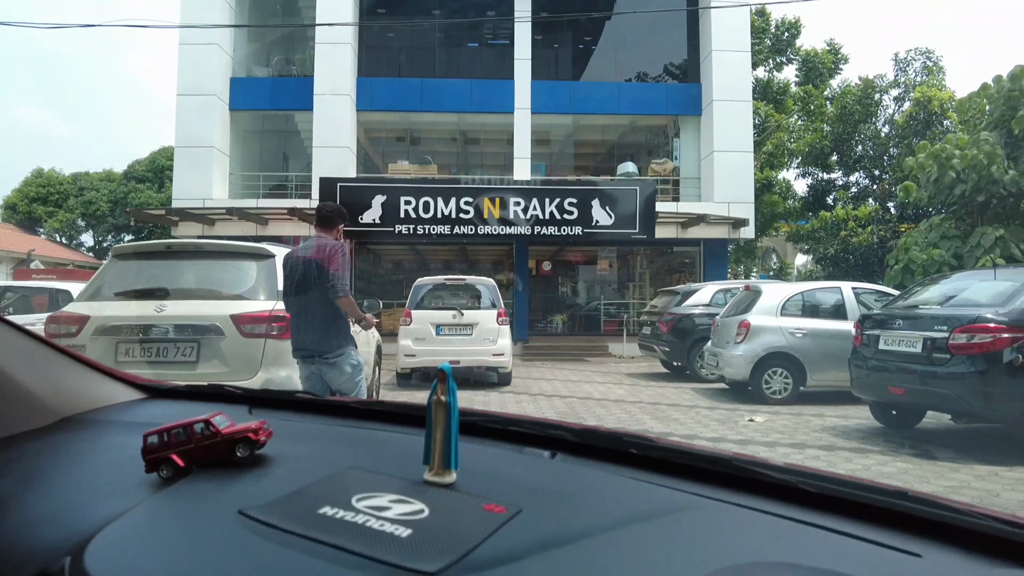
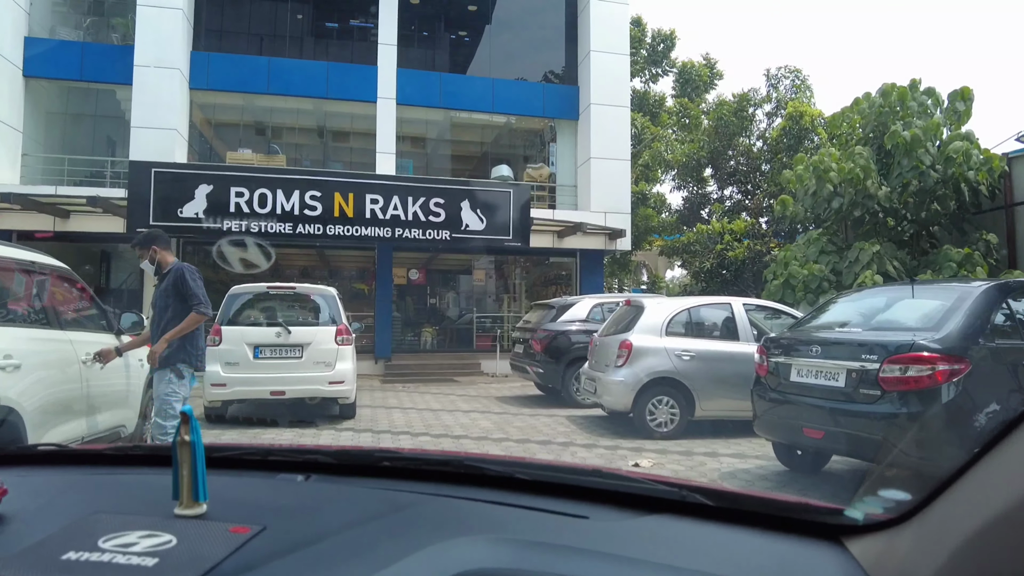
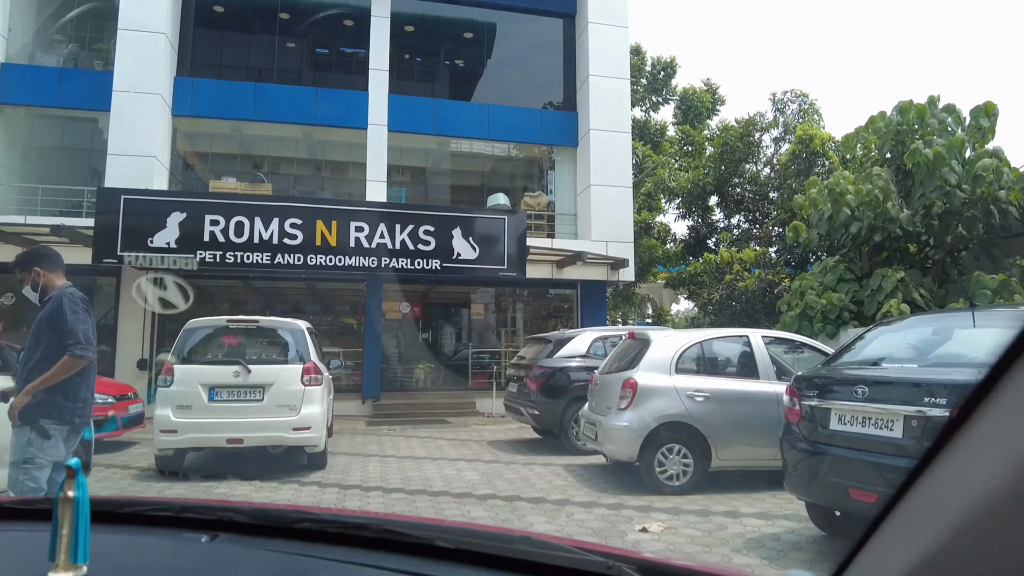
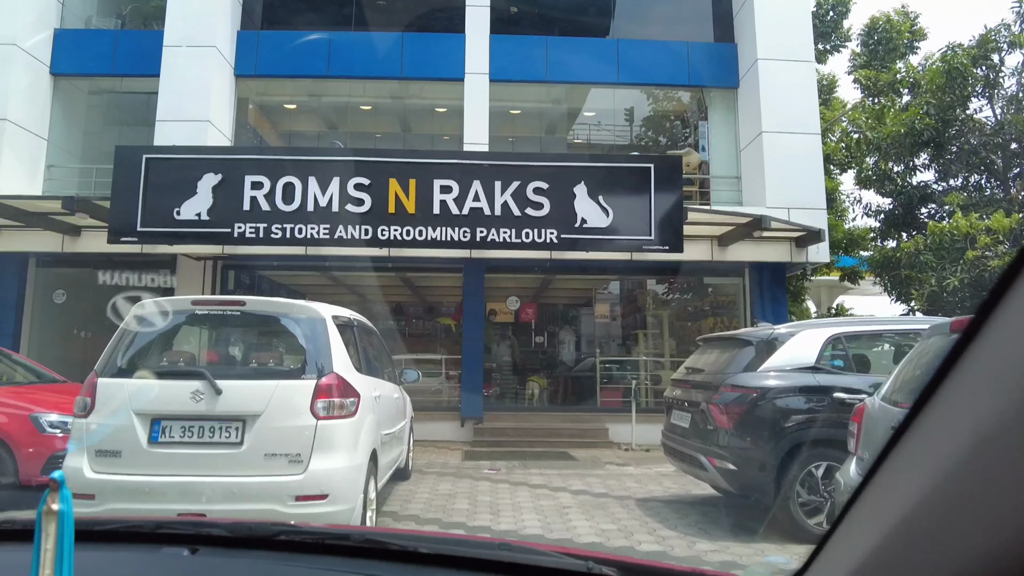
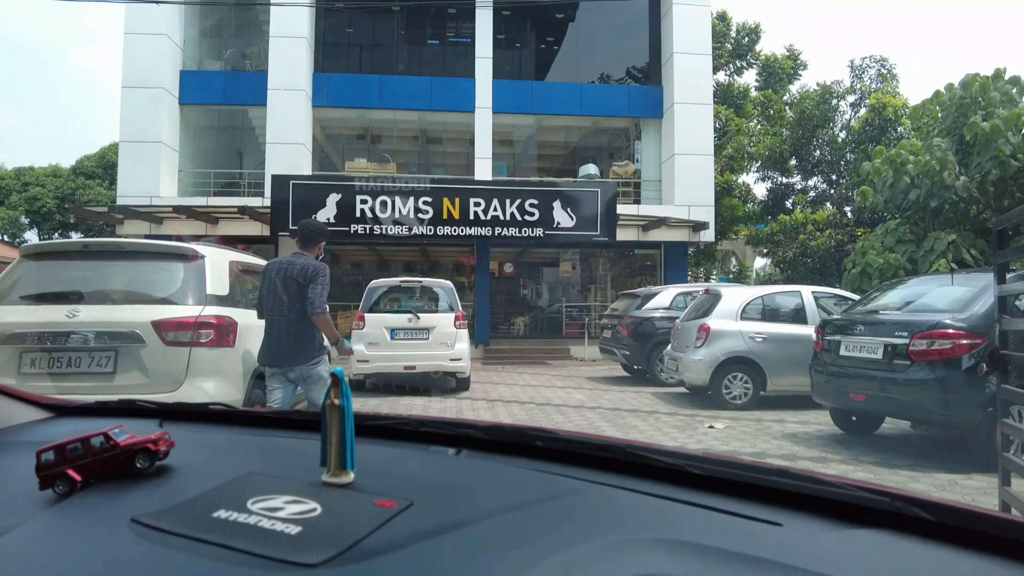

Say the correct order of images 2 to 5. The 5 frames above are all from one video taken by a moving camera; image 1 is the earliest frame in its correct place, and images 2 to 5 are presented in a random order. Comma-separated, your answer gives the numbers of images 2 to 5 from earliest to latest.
5, 2, 3, 4
